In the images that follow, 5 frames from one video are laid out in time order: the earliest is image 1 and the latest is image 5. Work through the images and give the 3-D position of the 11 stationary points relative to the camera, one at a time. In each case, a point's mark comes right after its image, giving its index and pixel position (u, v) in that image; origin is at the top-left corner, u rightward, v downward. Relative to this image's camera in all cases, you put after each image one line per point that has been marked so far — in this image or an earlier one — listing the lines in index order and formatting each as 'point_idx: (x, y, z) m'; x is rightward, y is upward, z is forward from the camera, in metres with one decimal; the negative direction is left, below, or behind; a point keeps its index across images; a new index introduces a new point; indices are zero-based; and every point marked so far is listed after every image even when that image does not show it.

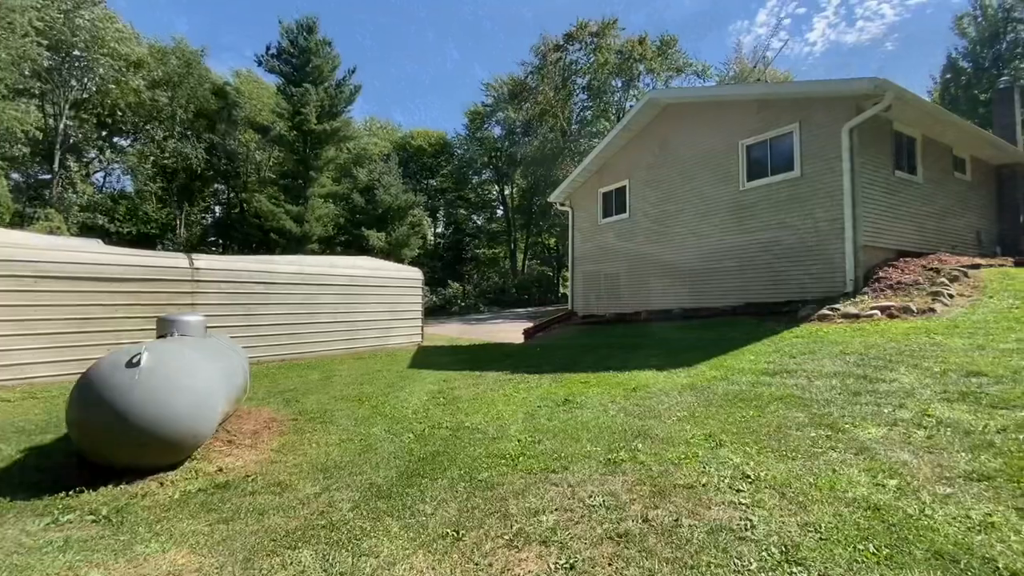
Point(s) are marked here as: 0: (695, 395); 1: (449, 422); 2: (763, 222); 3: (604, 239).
0: (+1.9, -1.1, +5.0) m
1: (-0.6, -1.4, +4.9) m
2: (+5.1, +1.3, +9.7) m
3: (+2.6, +1.4, +13.8) m
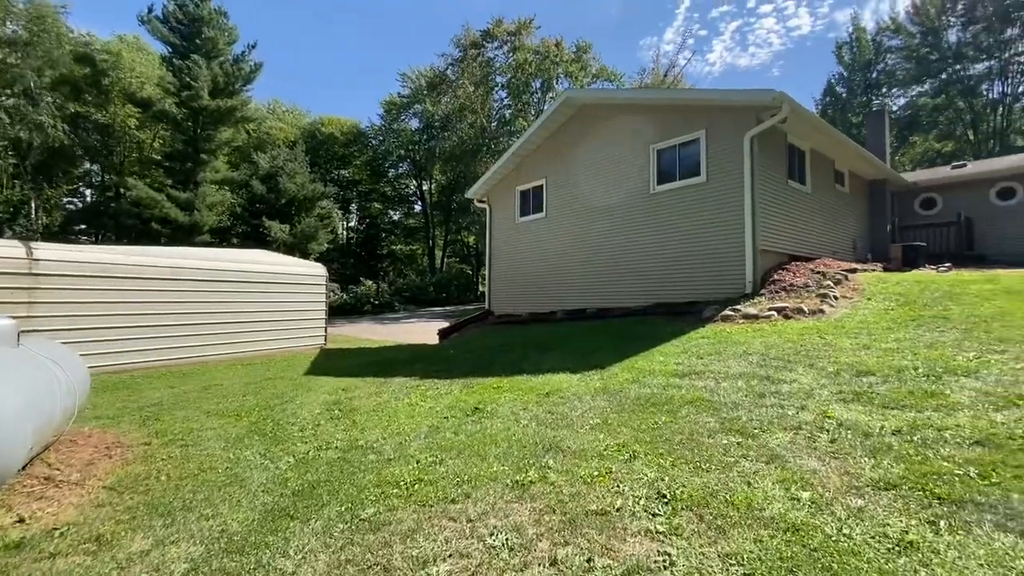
0: (+1.0, -1.1, +4.8) m
1: (-1.5, -1.4, +4.3) m
2: (+3.3, +1.3, +10.0) m
3: (+0.2, +1.4, +13.6) m
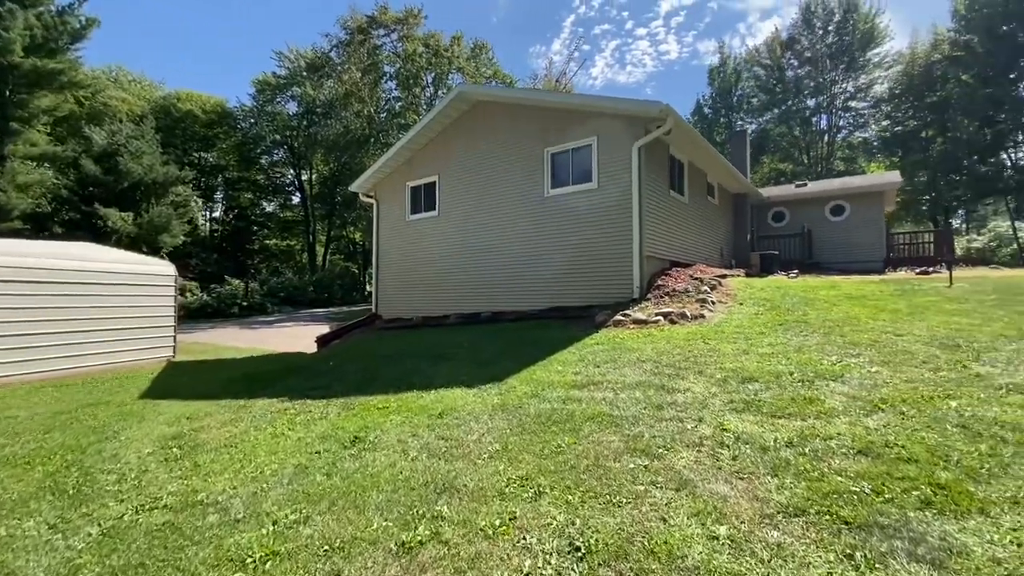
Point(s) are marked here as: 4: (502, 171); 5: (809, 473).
0: (0.0, -1.2, +4.4) m
1: (-2.4, -1.4, +3.4) m
2: (+1.1, +1.2, +10.0) m
3: (-2.7, +1.4, +12.8) m
4: (-0.2, +2.7, +11.1) m
5: (+1.8, -1.1, +3.0) m
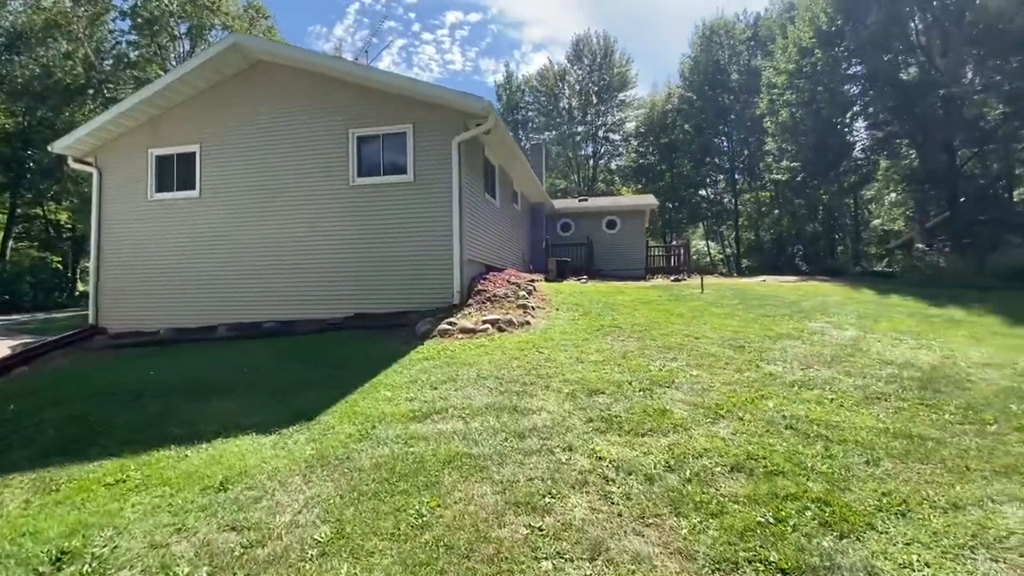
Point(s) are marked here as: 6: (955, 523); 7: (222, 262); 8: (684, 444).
0: (-1.2, -1.3, +3.2) m
1: (-2.9, -1.5, +1.3) m
2: (-2.5, +1.1, +8.8) m
3: (-7.2, +1.3, +9.7) m
4: (-4.2, +2.6, +9.2) m
5: (+1.1, -1.2, +2.7) m
6: (+2.2, -1.2, +2.4) m
7: (-5.6, +0.5, +9.4) m
8: (+1.3, -1.1, +3.6) m
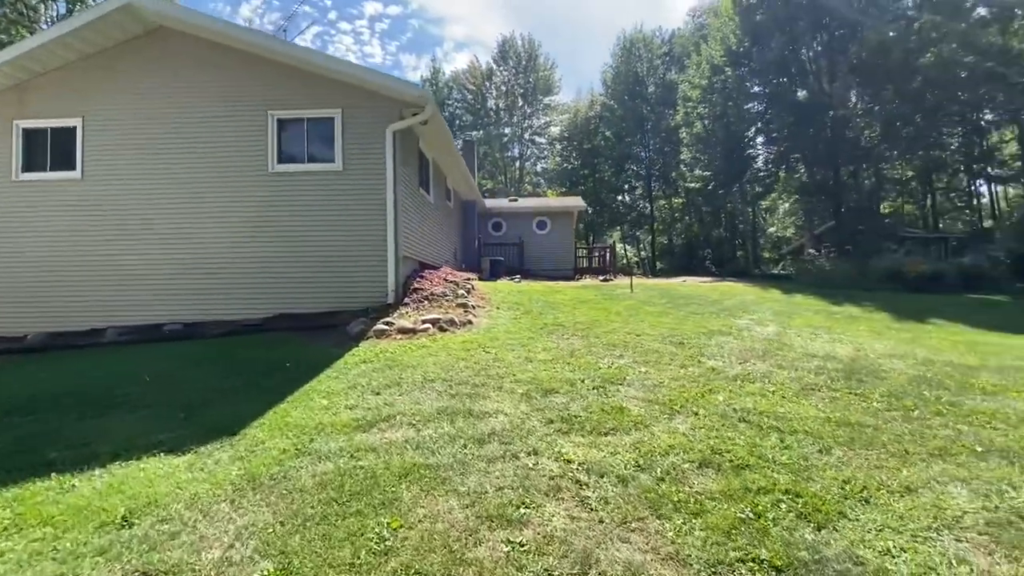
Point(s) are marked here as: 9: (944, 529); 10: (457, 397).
0: (-1.4, -1.2, +2.8) m
1: (-2.7, -1.5, +0.6) m
2: (-3.6, +1.2, +8.0) m
3: (-8.3, +1.4, +8.2) m
4: (-5.3, +2.7, +8.2) m
5: (+1.0, -1.2, +2.7) m
6: (+2.1, -1.2, +2.6) m
7: (-6.7, +0.5, +8.1) m
8: (+1.0, -1.1, +3.5) m
9: (+2.1, -1.2, +2.3) m
10: (-0.5, -1.0, +4.4) m
